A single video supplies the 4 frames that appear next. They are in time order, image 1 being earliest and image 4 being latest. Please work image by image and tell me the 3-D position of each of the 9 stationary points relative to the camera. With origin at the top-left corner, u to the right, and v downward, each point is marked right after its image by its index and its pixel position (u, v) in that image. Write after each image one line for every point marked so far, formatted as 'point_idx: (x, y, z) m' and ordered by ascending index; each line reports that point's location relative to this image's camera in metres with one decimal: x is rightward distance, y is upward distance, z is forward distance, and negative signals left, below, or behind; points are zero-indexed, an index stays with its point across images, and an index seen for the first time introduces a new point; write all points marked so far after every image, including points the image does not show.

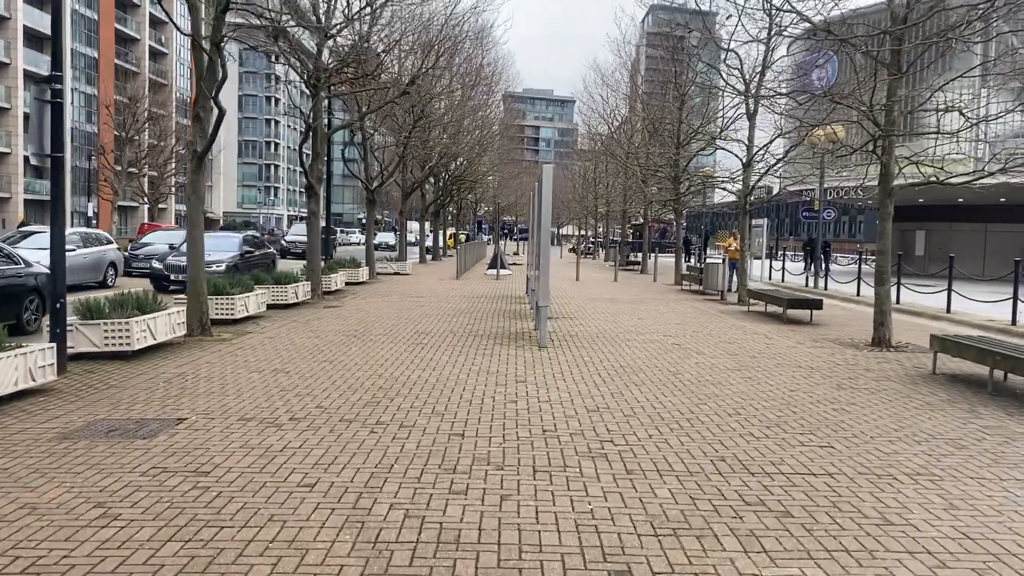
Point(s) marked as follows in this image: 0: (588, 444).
0: (+0.5, -1.1, +5.9) m
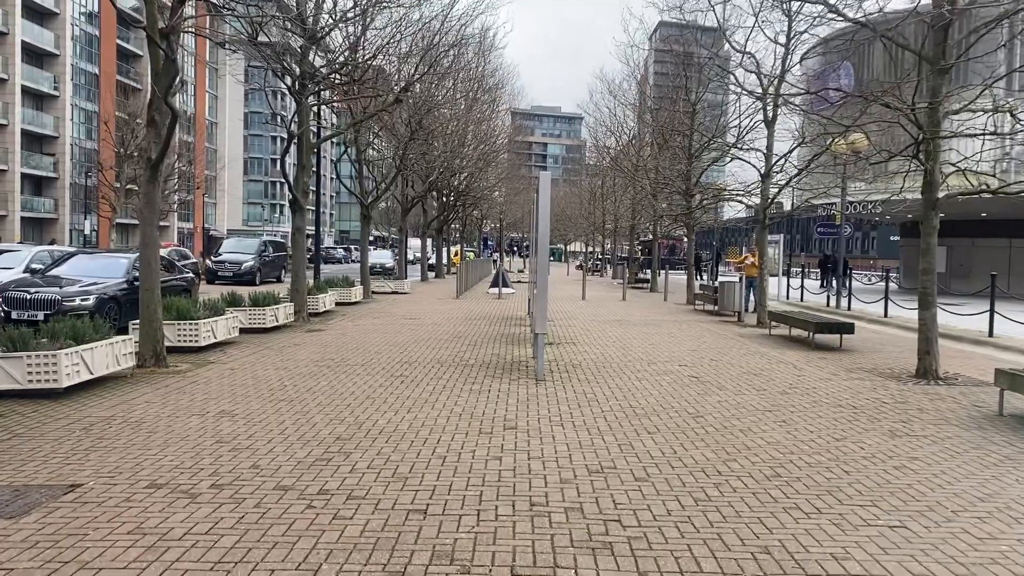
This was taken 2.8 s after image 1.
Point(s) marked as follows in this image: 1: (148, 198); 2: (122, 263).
0: (+0.4, -1.3, +4.5) m
1: (-4.4, +1.1, +10.2) m
2: (-6.9, +0.4, +15.2) m
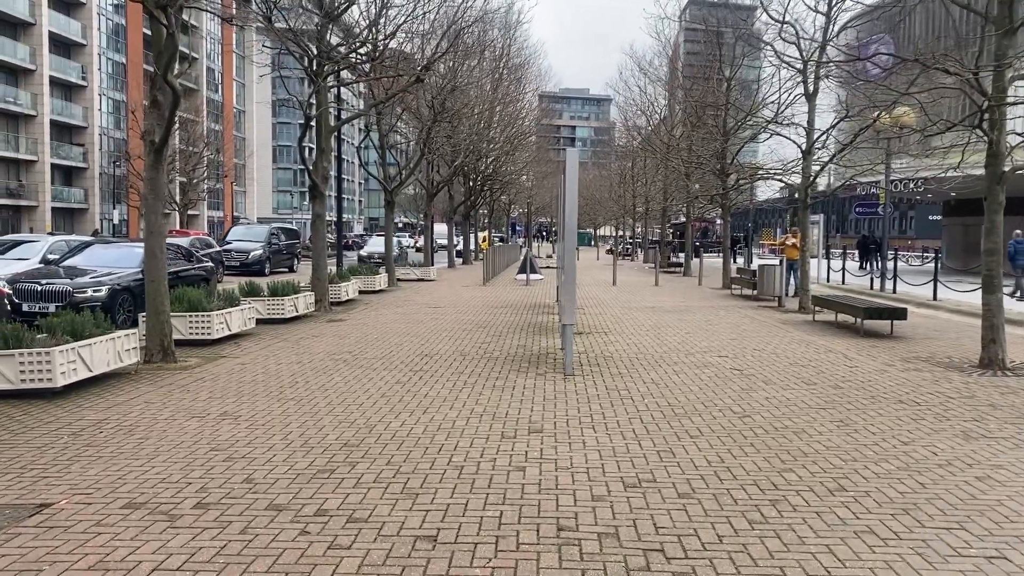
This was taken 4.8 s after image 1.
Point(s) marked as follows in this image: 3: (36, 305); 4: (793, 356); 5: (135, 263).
0: (+0.5, -1.2, +3.8) m
1: (-4.1, +1.2, +9.7) m
2: (-6.5, +0.6, +14.7) m
3: (-6.9, -0.2, +12.3) m
4: (+3.3, -0.8, +10.1) m
5: (-6.4, +0.4, +14.3) m
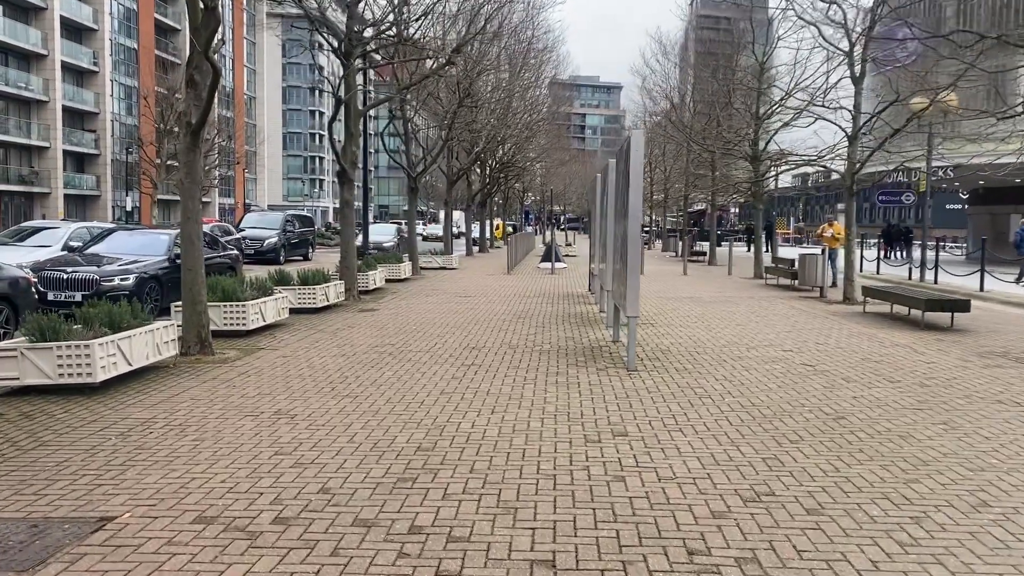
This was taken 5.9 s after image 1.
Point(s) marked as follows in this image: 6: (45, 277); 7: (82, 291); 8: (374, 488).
0: (+1.0, -1.2, +3.4) m
1: (-3.5, +1.3, +9.2) m
2: (-5.8, +0.8, +14.2) m
3: (-6.3, -0.1, +11.8) m
4: (+3.9, -0.7, +9.6) m
5: (-5.7, +0.6, +13.9) m
6: (-6.6, +0.2, +12.1) m
7: (-6.0, 0.0, +12.0) m
8: (-0.8, -1.1, +4.7) m
